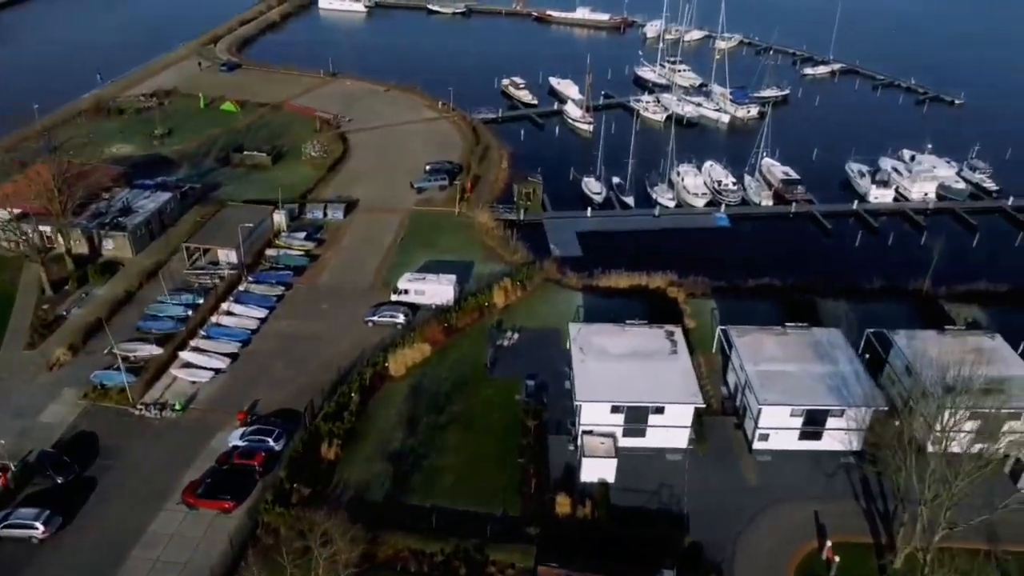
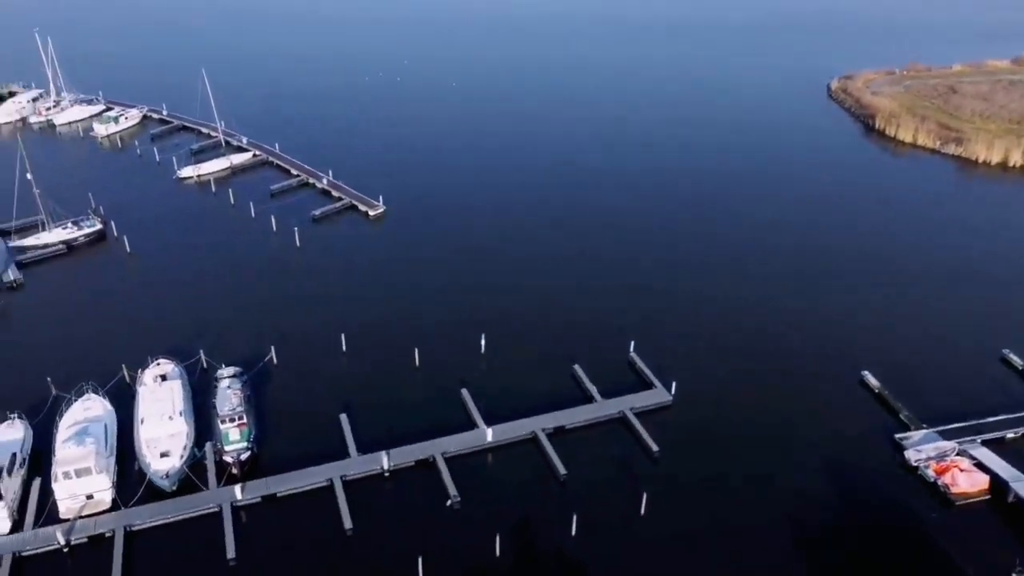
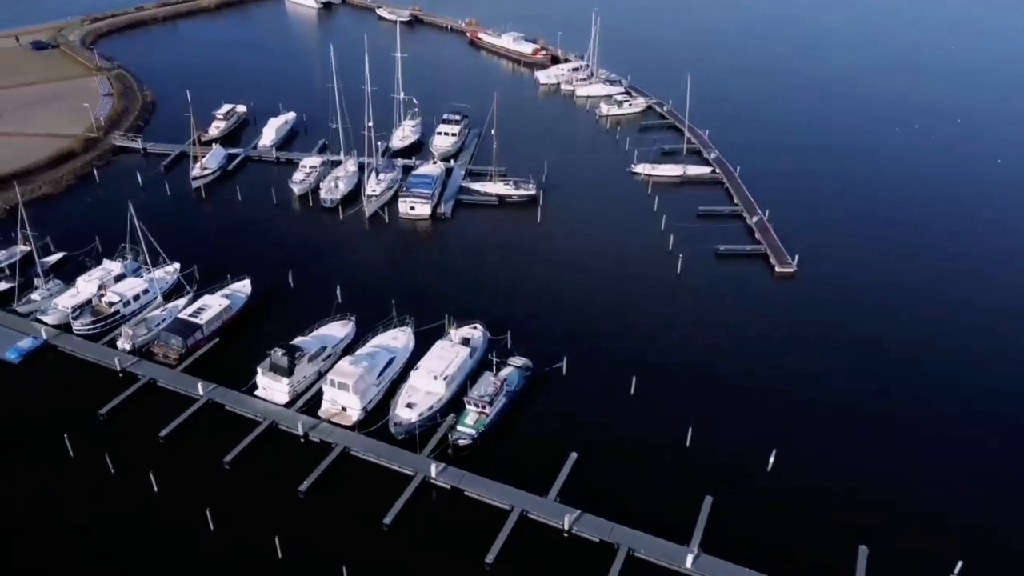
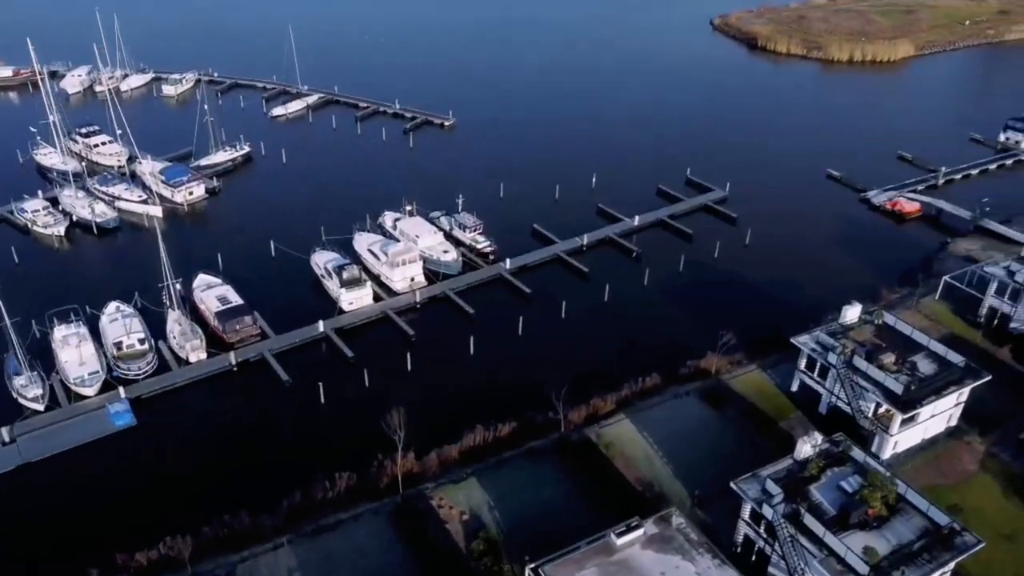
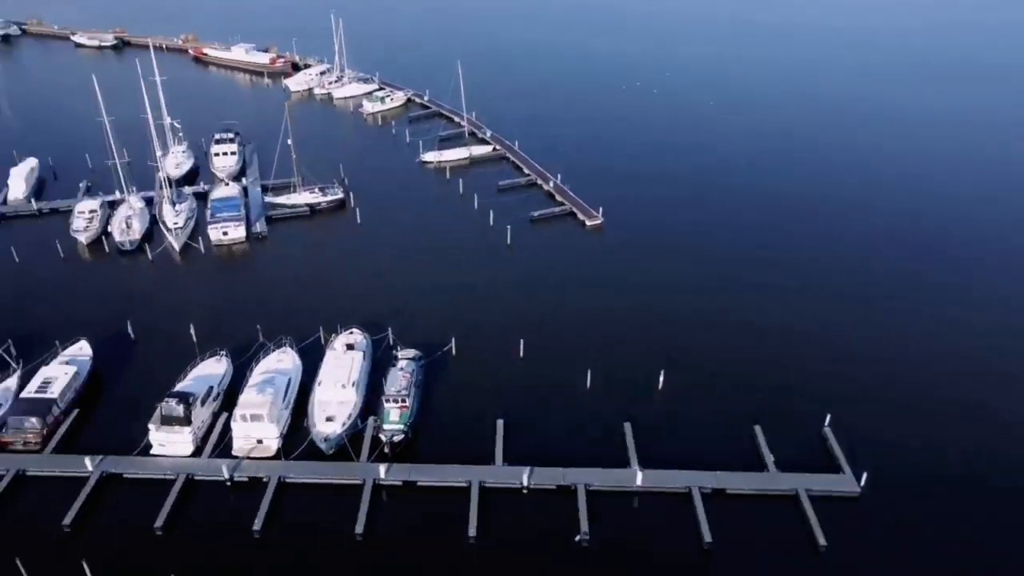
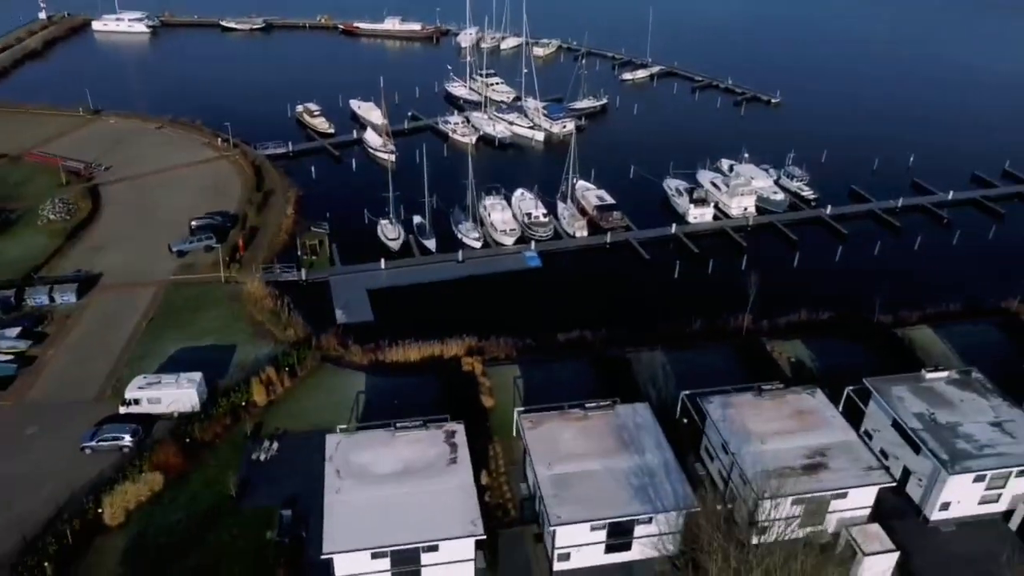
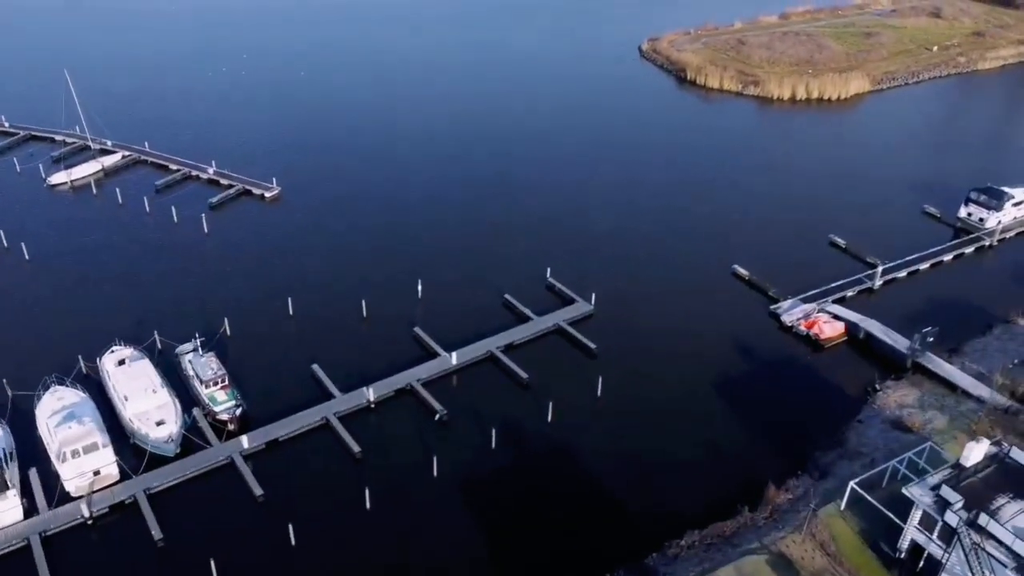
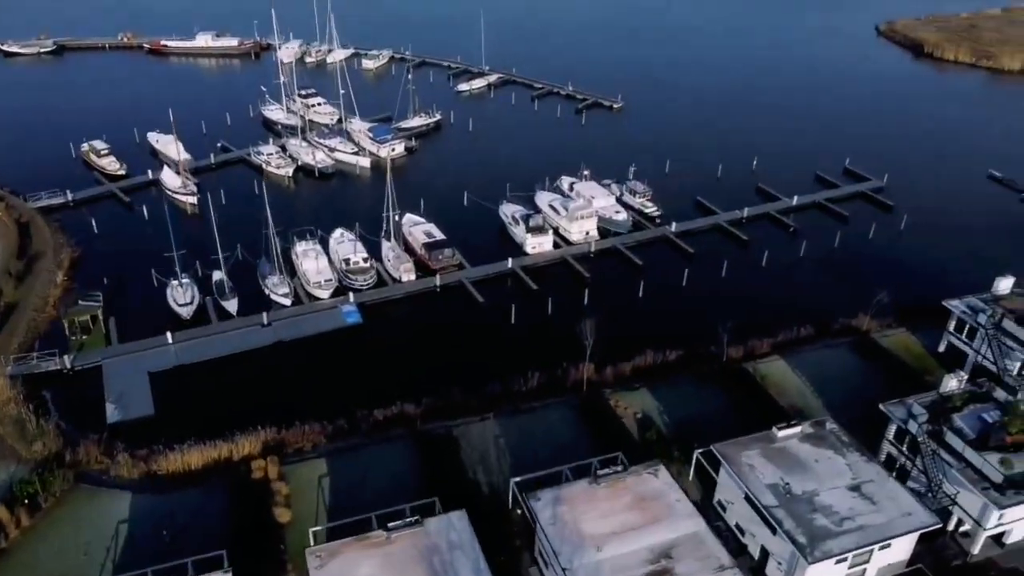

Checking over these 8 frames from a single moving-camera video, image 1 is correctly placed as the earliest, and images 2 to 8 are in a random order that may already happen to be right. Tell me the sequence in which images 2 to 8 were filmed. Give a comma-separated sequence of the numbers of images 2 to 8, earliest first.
6, 8, 4, 7, 2, 5, 3
